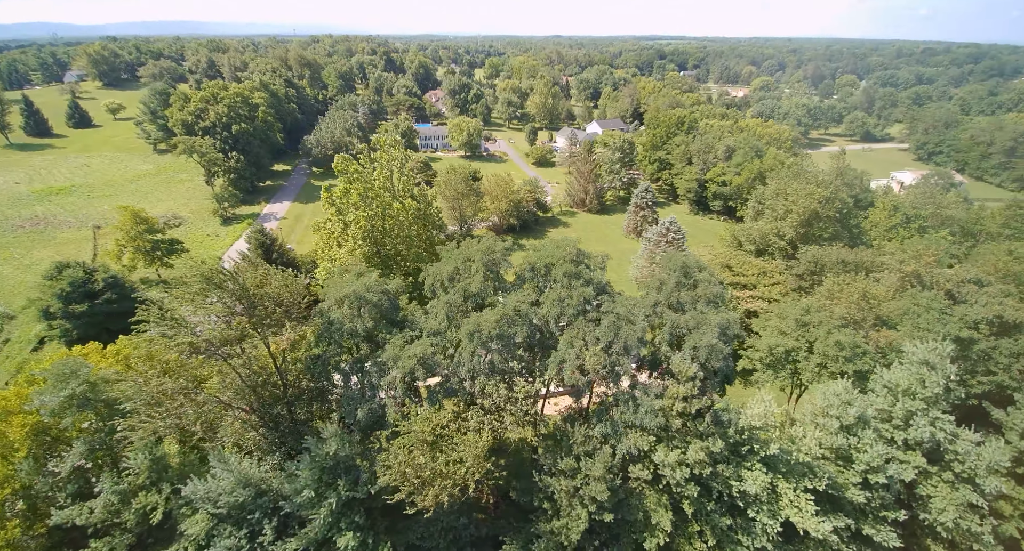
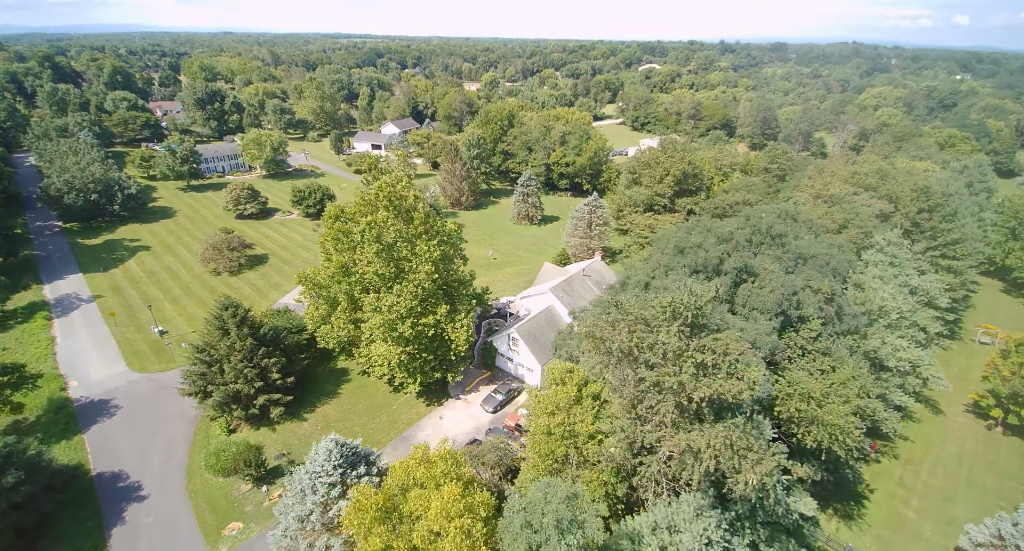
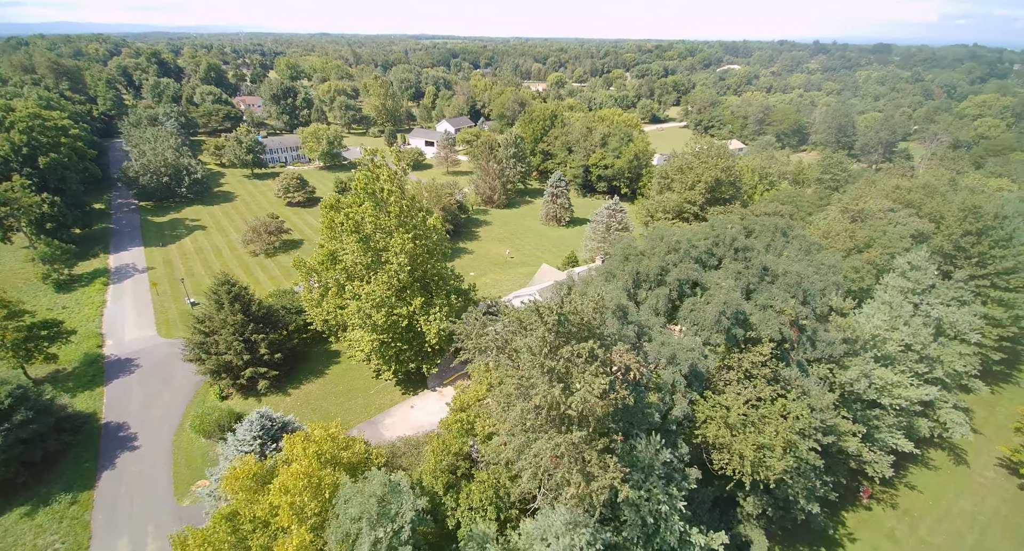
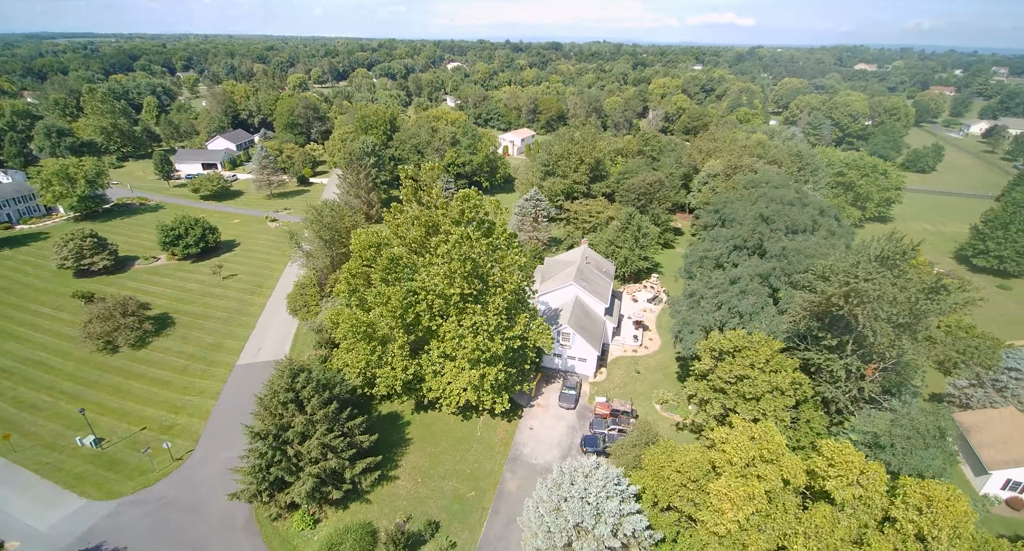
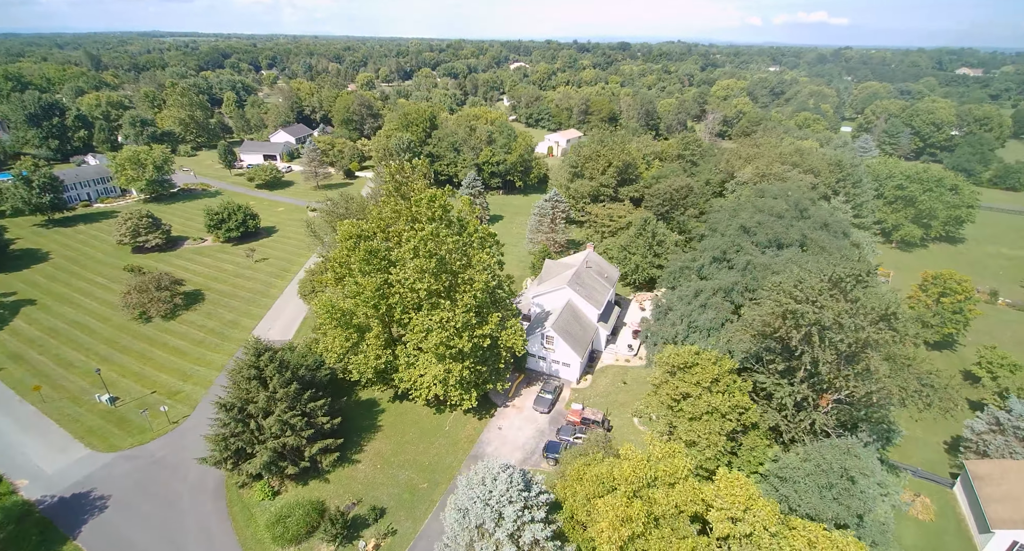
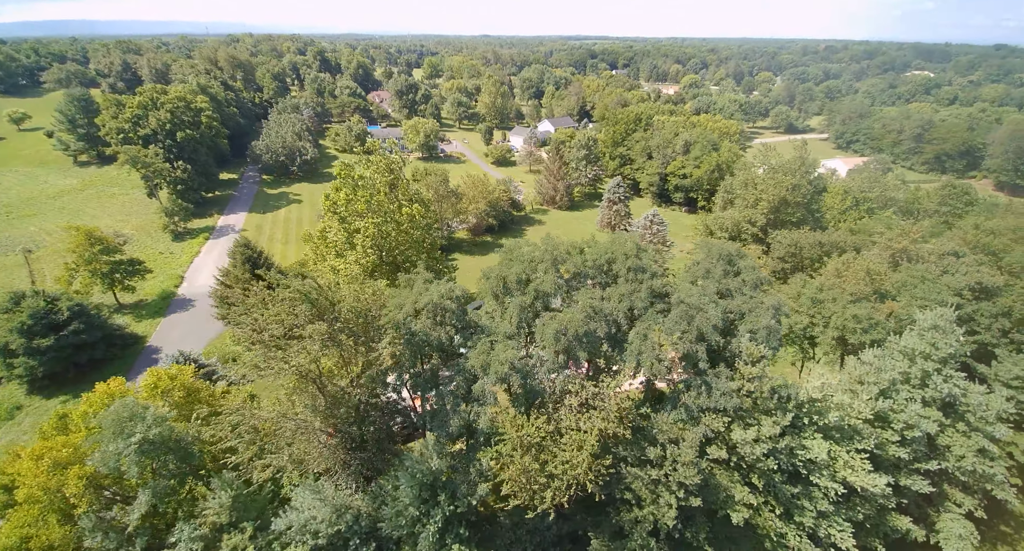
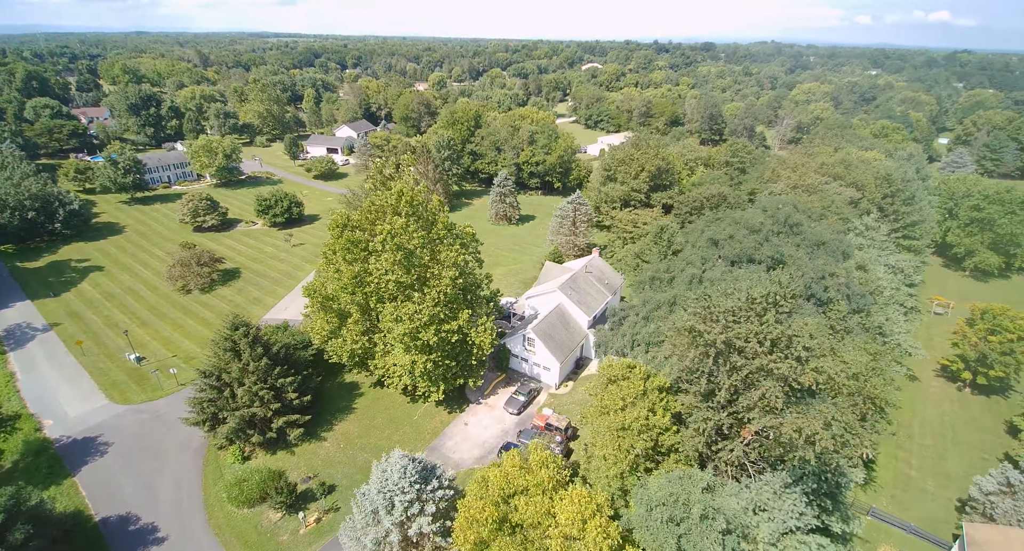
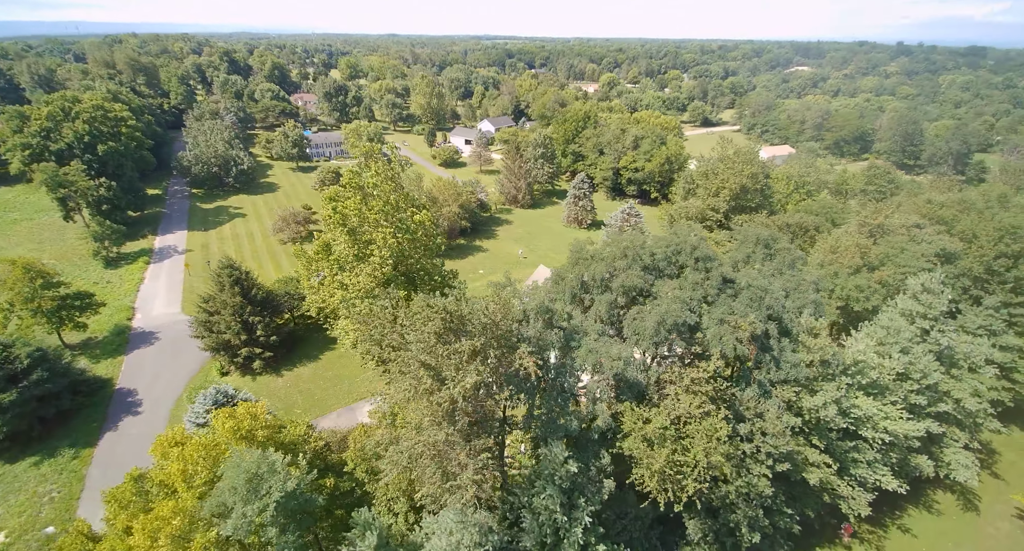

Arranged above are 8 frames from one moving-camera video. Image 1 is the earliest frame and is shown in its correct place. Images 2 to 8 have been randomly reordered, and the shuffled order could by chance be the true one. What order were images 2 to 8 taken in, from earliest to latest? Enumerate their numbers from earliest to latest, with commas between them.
6, 8, 3, 2, 7, 5, 4
